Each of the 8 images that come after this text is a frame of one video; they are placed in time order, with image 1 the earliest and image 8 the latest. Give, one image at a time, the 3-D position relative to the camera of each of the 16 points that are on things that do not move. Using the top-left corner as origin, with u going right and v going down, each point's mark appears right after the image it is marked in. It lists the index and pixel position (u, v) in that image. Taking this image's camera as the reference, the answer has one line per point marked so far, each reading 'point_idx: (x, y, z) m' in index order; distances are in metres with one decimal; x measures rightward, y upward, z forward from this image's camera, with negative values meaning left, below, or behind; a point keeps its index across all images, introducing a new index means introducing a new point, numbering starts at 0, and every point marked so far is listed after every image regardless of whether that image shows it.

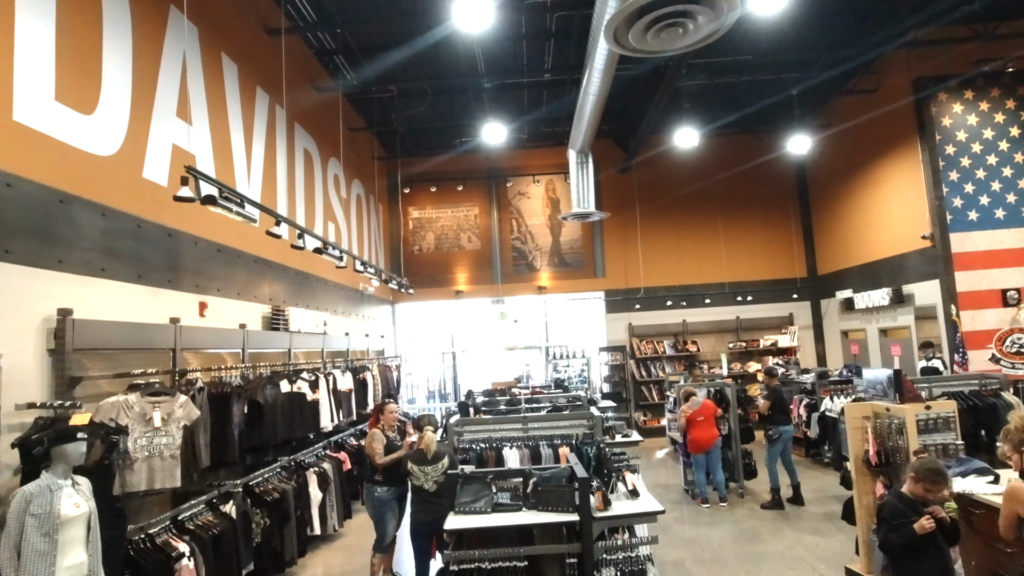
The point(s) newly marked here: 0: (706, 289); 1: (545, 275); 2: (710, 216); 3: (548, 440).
0: (+4.0, 0.0, +12.3) m
1: (+0.7, +0.3, +12.6) m
2: (+4.2, +1.5, +12.5) m
3: (+0.3, -1.2, +4.8) m
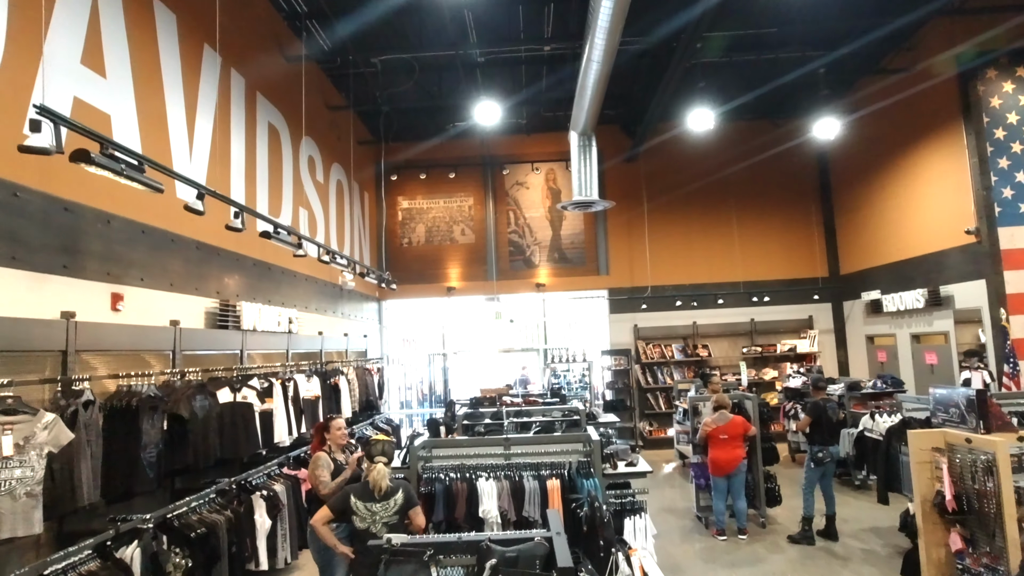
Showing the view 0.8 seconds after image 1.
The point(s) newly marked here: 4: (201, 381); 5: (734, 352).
0: (+3.9, 0.0, +11.3) m
1: (+0.6, +0.3, +11.7) m
2: (+4.1, +1.5, +11.5) m
3: (+0.1, -1.2, +3.9) m
4: (-2.3, -0.7, +4.5) m
5: (+4.1, -1.2, +11.3) m
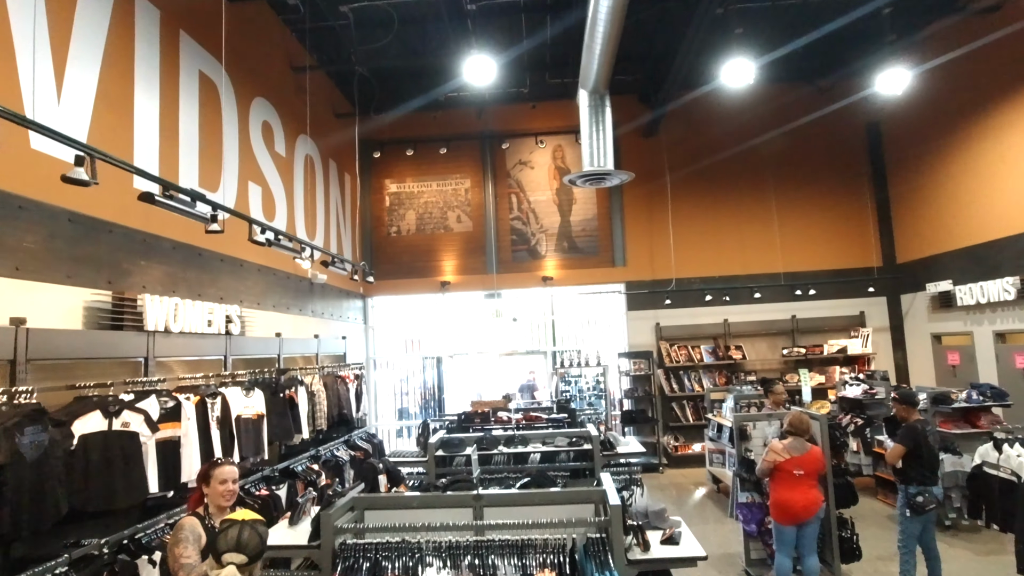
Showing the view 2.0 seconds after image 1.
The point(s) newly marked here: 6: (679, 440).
0: (+3.9, +0.1, +9.8) m
1: (+0.7, +0.4, +10.2) m
2: (+4.2, +1.6, +10.0) m
3: (0.0, -1.1, +2.4) m
4: (-2.4, -0.6, +3.1) m
5: (+4.2, -1.1, +9.7) m
6: (+2.6, -2.4, +9.5) m
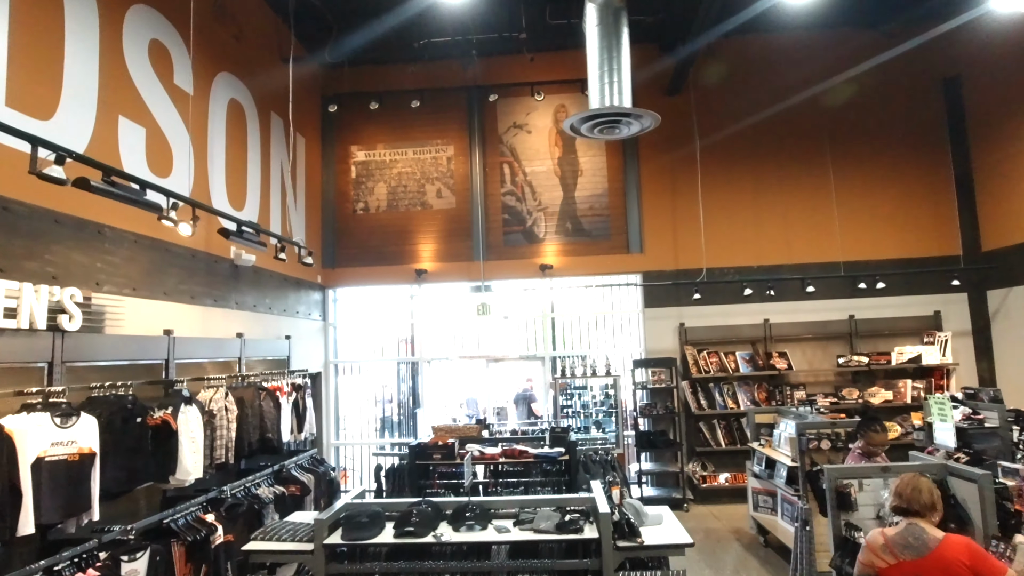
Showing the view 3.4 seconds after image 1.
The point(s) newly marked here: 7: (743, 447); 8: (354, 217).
0: (+3.8, +0.2, +7.9) m
1: (+0.5, +0.5, +8.4) m
2: (+4.0, +1.7, +8.1) m
3: (-0.2, -0.9, +0.6) m
4: (-2.7, -0.4, +1.3) m
5: (+4.0, -1.0, +7.8) m
6: (+2.5, -2.3, +7.6) m
7: (+2.9, -2.0, +7.6) m
8: (-2.3, +1.0, +8.6) m
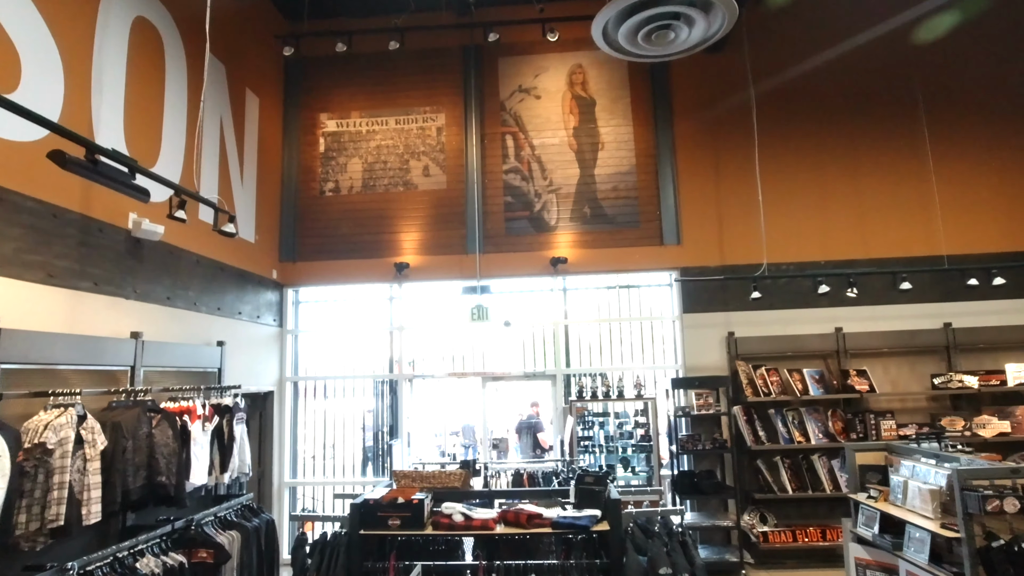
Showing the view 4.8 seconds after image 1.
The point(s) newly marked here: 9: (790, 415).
0: (+3.8, +0.2, +6.2) m
1: (+0.6, +0.5, +6.7) m
2: (+4.1, +1.7, +6.4) m
3: (-0.2, -0.6, -1.1) m
4: (-2.7, -0.1, -0.4) m
5: (+4.1, -1.0, +6.1) m
6: (+2.5, -2.2, +5.8) m
7: (+2.9, -2.0, +5.8) m
8: (-2.2, +1.0, +7.0) m
9: (+2.7, -1.2, +5.9) m
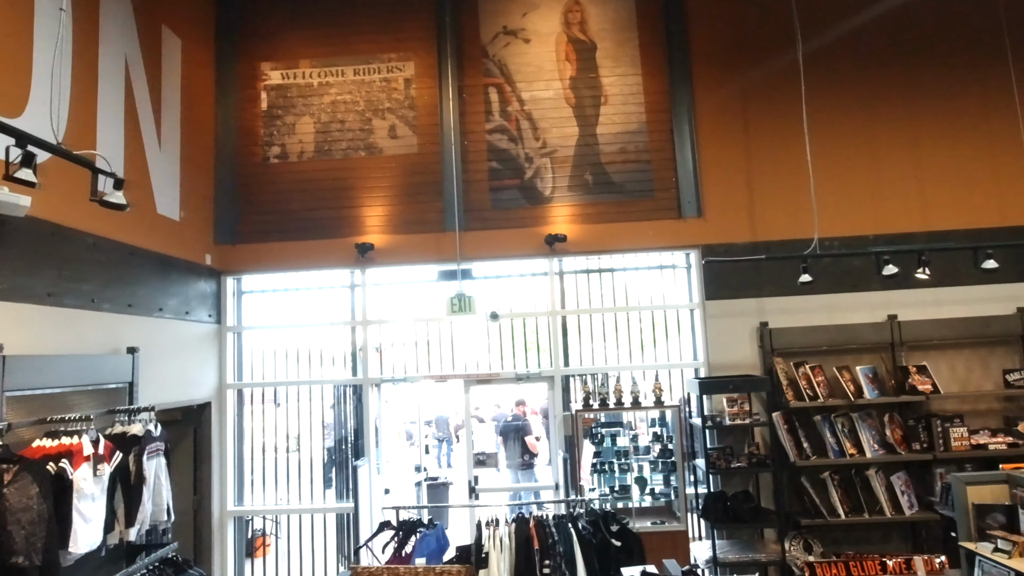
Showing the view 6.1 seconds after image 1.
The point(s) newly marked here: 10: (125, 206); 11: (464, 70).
0: (+3.7, +0.4, +5.2) m
1: (+0.4, +0.7, +5.5) m
2: (+4.0, +1.9, +5.3) m
3: (-0.1, -0.7, -2.3) m
4: (-2.5, -0.2, -1.6) m
5: (+4.0, -0.8, +5.1) m
6: (+2.4, -2.1, +4.8) m
7: (+2.8, -1.8, +4.8) m
8: (-2.3, +1.1, +5.8) m
9: (+2.7, -1.1, +4.9) m
10: (-2.1, +0.4, +3.5) m
11: (-0.5, +2.1, +5.8) m
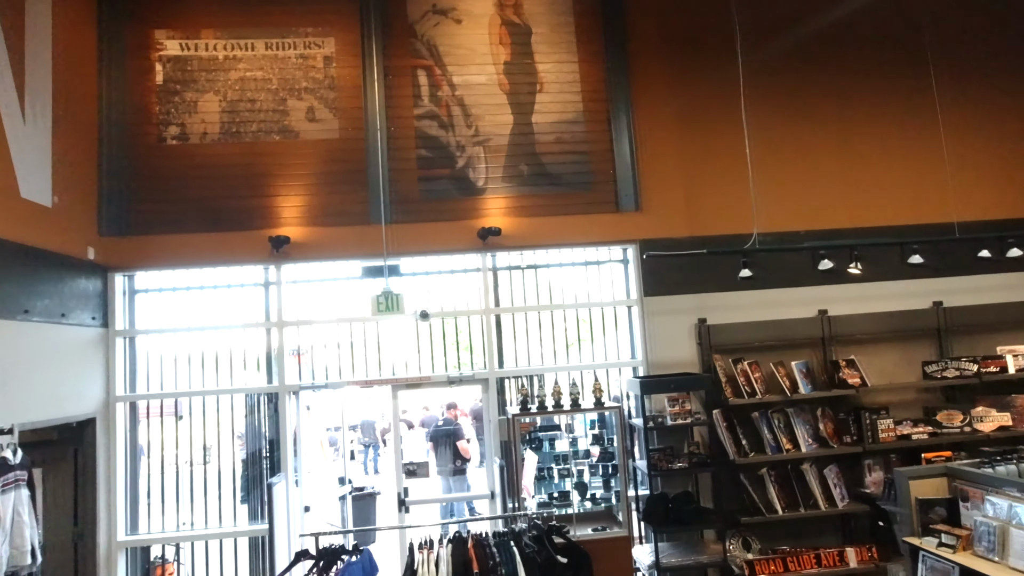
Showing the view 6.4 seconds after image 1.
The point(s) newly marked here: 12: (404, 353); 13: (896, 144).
0: (+3.2, +0.4, +5.3) m
1: (-0.1, +0.7, +5.2) m
2: (+3.4, +2.0, +5.5) m
3: (+0.4, -0.7, -2.6) m
4: (-2.2, -0.2, -2.2) m
5: (+3.4, -0.8, +5.2) m
6: (+1.9, -2.1, +4.7) m
7: (+2.3, -1.8, +4.8) m
8: (-2.9, +1.2, +5.1) m
9: (+2.2, -1.0, +4.9) m
10: (-2.4, +0.4, +2.9) m
11: (-1.1, +2.1, +5.3) m
12: (-0.9, -0.6, +5.3) m
13: (+3.5, +1.3, +5.4) m
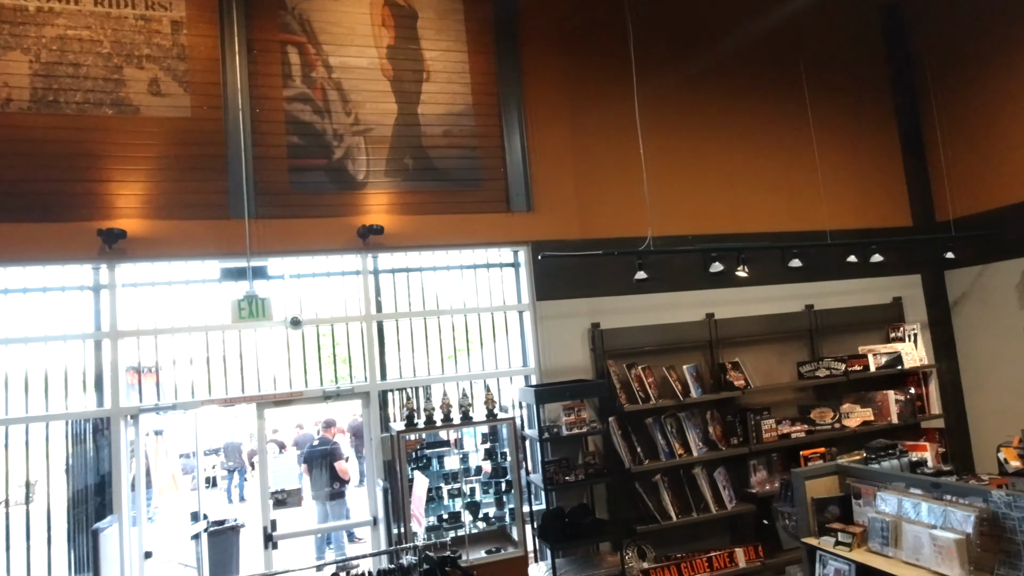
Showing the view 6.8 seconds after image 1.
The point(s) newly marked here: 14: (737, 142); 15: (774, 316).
0: (+2.2, +0.4, +5.4) m
1: (-1.1, +0.7, +4.7) m
2: (+2.3, +1.9, +5.7) m
3: (+1.0, -0.6, -2.8) m
4: (-1.6, -0.2, -3.0) m
5: (+2.5, -0.8, +5.4) m
6: (+1.1, -2.1, +4.6) m
7: (+1.5, -1.8, +4.8) m
8: (-3.8, +1.1, +4.1) m
9: (+1.3, -1.1, +4.8) m
10: (-2.9, +0.4, +2.0) m
11: (-2.0, +2.1, +4.7) m
12: (-1.9, -0.6, +4.6) m
13: (+2.5, +1.3, +5.6) m
14: (+1.8, +1.4, +5.5) m
15: (+2.4, -0.2, +5.4) m
